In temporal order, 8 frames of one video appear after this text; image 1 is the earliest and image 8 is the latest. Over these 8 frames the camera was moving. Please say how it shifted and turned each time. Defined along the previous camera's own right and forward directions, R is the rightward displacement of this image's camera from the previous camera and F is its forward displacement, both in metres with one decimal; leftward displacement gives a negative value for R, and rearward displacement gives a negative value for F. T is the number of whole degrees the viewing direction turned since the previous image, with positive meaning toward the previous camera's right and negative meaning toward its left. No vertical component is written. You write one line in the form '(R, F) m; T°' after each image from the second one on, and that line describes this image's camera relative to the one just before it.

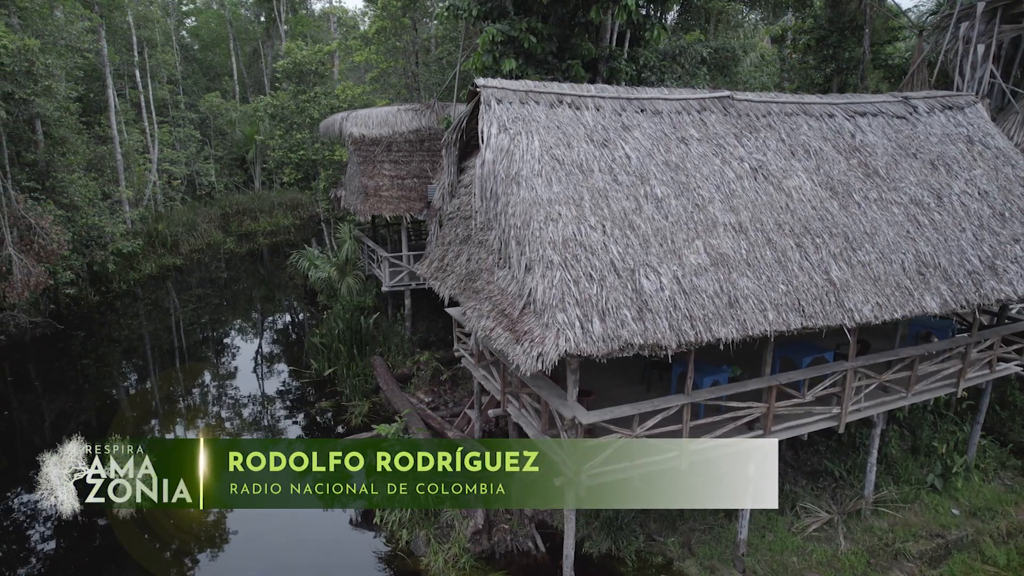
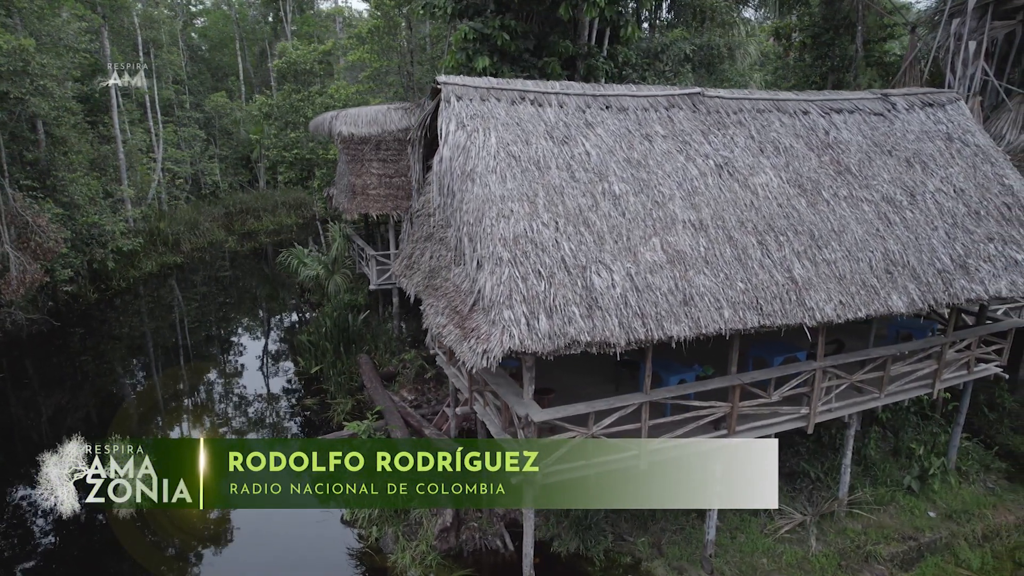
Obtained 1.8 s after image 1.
(+0.6, 0.0) m; -1°
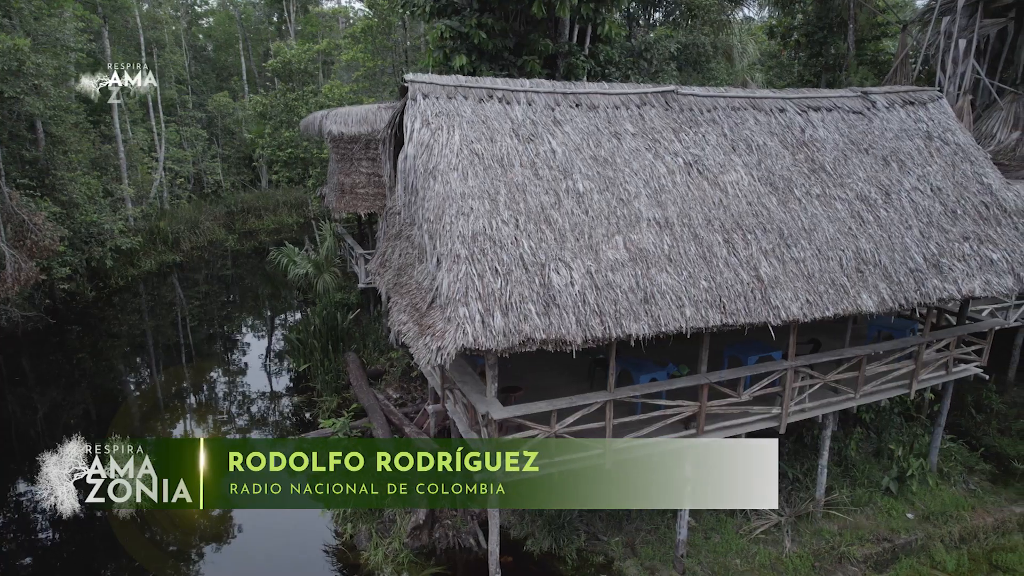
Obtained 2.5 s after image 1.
(+0.5, 0.0) m; -1°
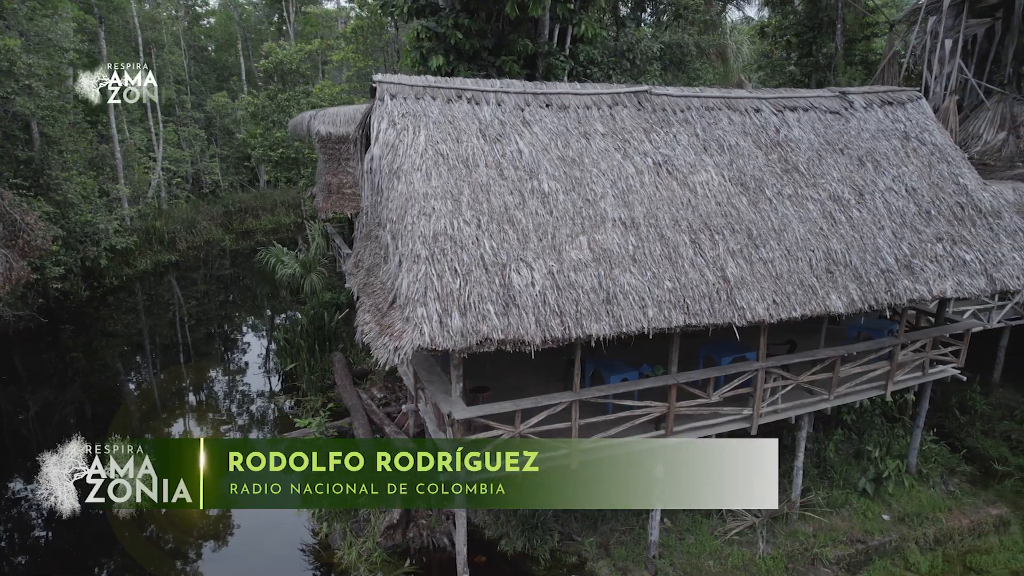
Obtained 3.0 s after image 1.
(+0.4, 0.0) m; 0°
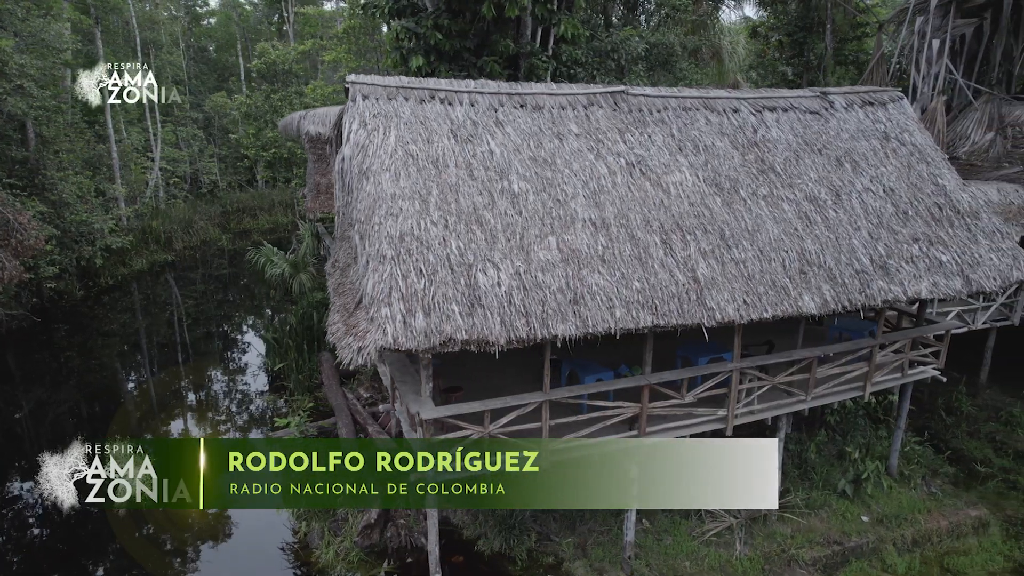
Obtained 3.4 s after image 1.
(+0.4, 0.0) m; 0°
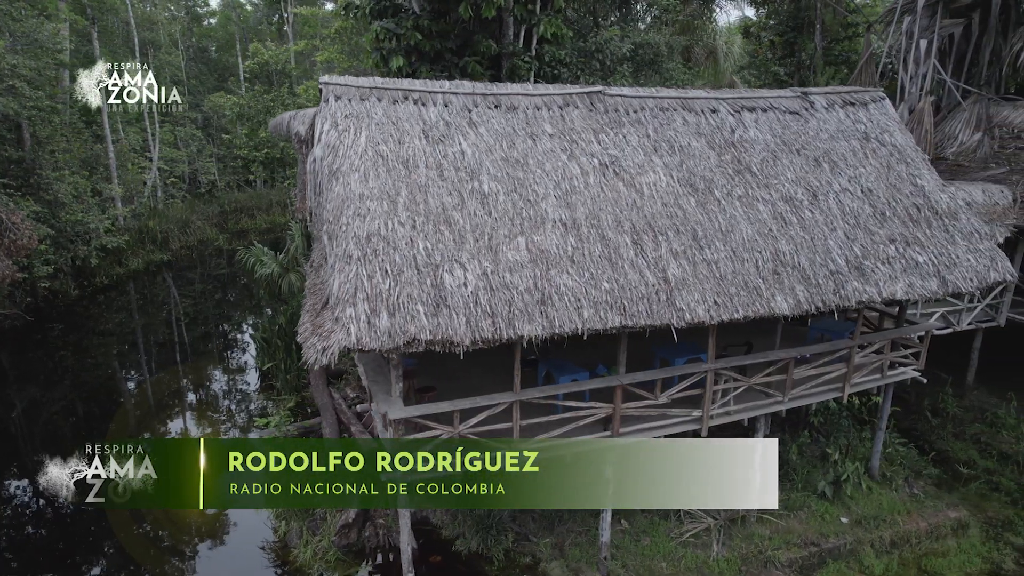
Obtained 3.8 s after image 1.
(+0.4, 0.0) m; 0°
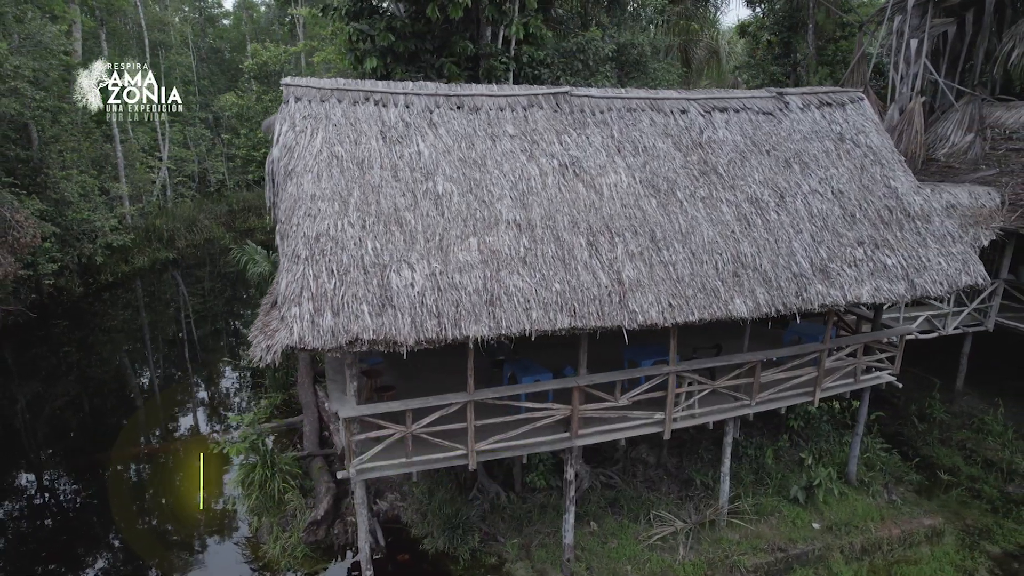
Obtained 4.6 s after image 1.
(+0.7, 0.0) m; -1°
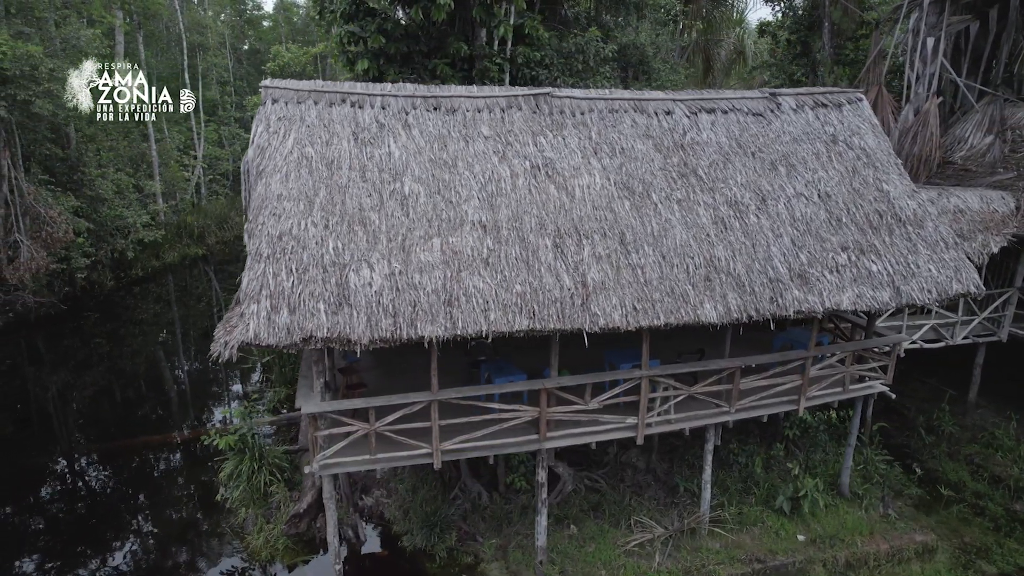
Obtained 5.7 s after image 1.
(+0.8, 0.0) m; -3°
